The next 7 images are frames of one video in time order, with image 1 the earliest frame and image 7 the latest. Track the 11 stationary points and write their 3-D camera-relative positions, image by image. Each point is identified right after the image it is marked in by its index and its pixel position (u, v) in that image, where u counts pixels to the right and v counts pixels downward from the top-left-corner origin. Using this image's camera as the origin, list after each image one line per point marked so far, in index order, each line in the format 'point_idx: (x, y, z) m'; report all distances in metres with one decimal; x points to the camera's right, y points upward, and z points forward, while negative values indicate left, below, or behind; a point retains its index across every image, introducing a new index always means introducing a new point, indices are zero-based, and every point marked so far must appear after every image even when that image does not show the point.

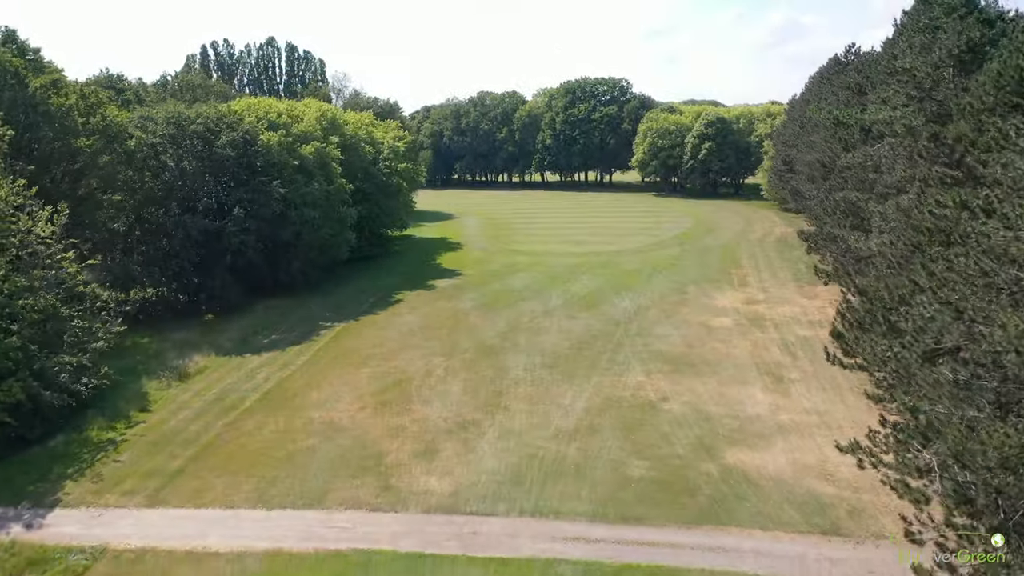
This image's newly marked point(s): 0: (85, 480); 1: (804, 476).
0: (-9.9, -4.4, +18.8) m
1: (+6.5, -4.1, +17.8) m
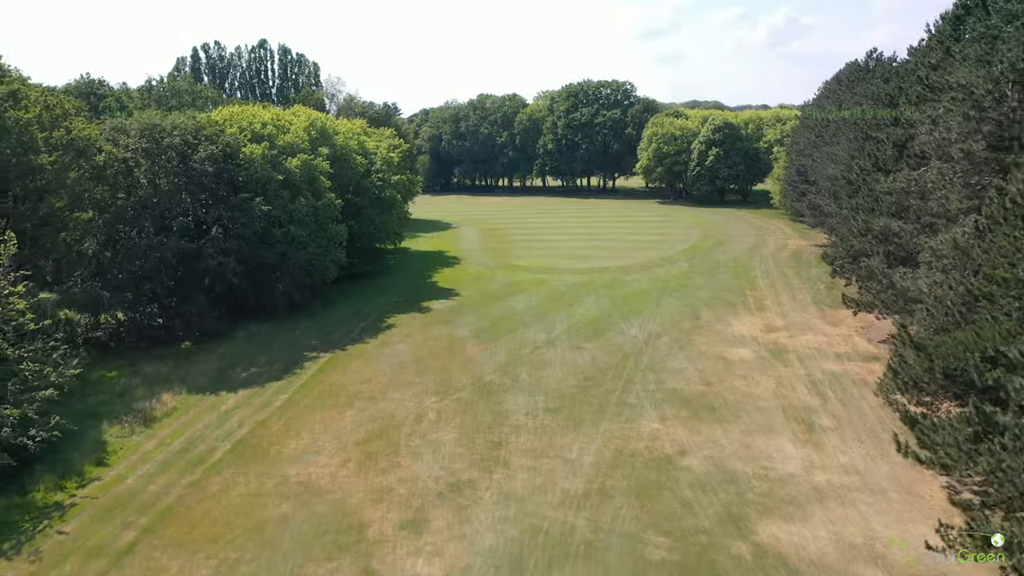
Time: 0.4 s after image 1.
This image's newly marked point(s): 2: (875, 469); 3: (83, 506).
0: (-9.9, -5.5, +16.3) m
1: (+6.5, -5.2, +15.3) m
2: (+8.7, -4.3, +19.3) m
3: (-9.8, -5.0, +18.5) m
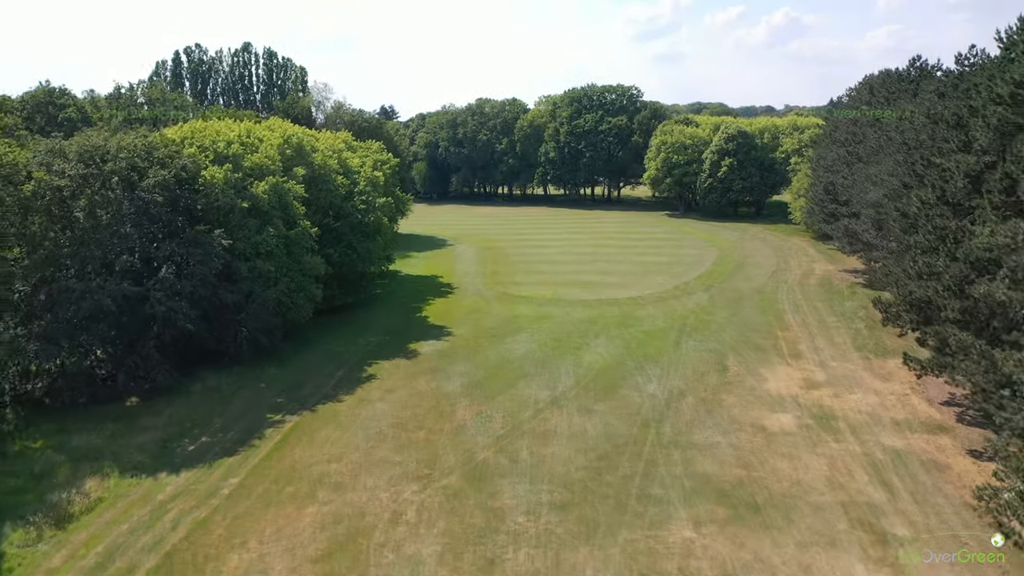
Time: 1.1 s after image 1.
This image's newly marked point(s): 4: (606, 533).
0: (-10.0, -7.1, +12.0) m
1: (+6.4, -6.8, +11.0) m
2: (+8.6, -6.0, +14.9) m
3: (-9.9, -6.6, +14.2) m
4: (+2.1, -5.4, +17.9) m
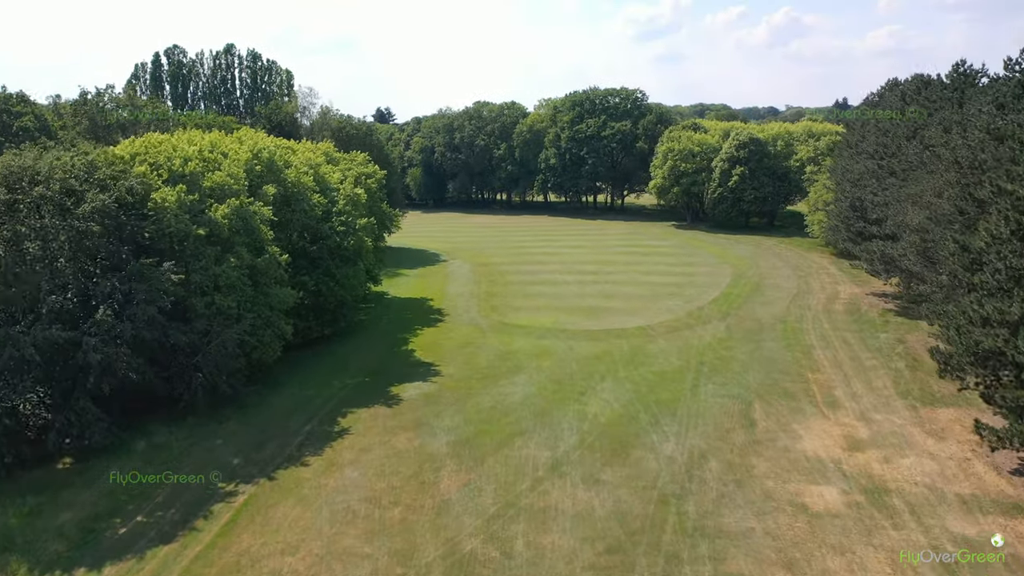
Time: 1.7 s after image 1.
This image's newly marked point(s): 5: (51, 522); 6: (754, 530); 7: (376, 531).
0: (-10.2, -8.3, +8.2) m
1: (+6.2, -8.1, +7.2) m
2: (+8.4, -7.2, +11.2) m
3: (-10.1, -7.9, +10.4) m
4: (+1.9, -6.7, +14.1) m
5: (-11.3, -5.7, +19.8) m
6: (+5.6, -5.6, +18.8) m
7: (-3.2, -5.7, +19.2) m
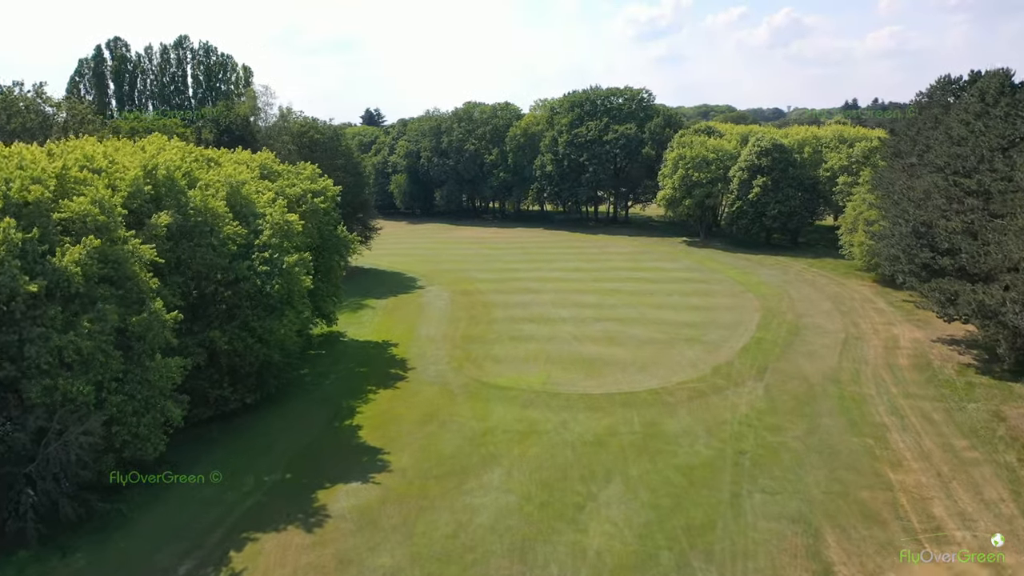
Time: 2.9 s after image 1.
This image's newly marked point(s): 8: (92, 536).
0: (-10.9, -10.1, +0.4) m
1: (+5.5, -9.8, -0.6) m
2: (+7.7, -9.0, +3.4) m
3: (-10.8, -9.7, +2.6) m
4: (+1.2, -8.5, +6.3) m
5: (-12.1, -7.5, +12.0) m
6: (+4.9, -7.3, +11.0) m
7: (-4.0, -7.5, +11.4) m
8: (-9.8, -5.8, +18.9) m
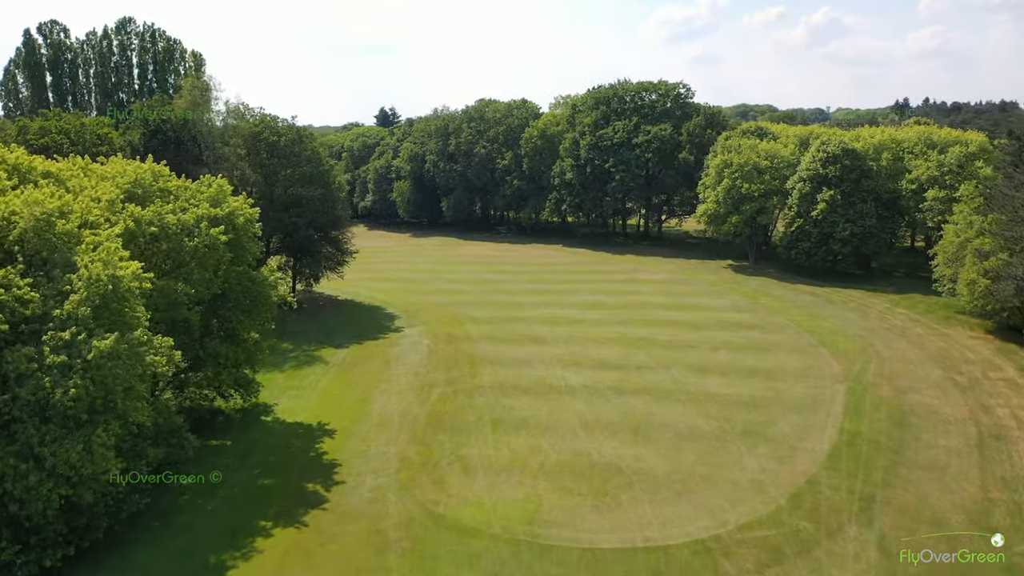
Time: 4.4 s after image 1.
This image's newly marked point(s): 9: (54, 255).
0: (-12.8, -12.0, -9.2) m
1: (+3.5, -11.9, -10.8) m
2: (+5.9, -11.0, -6.9) m
3: (-12.7, -11.5, -6.9) m
4: (-0.5, -10.4, -3.7) m
5: (-13.5, -9.4, +2.5) m
6: (+3.4, -9.4, +0.8) m
7: (-5.4, -9.4, +1.5) m
8: (-11.0, -7.7, +9.2) m
9: (-9.5, +0.7, +17.2) m
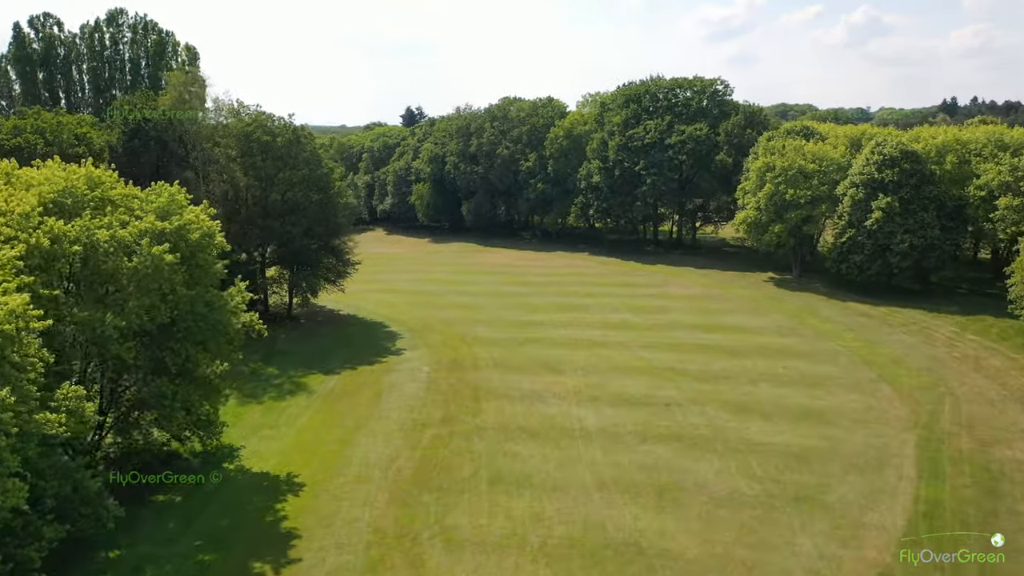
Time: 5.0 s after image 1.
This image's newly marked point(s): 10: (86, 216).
0: (-14.2, -12.6, -12.6) m
1: (+2.0, -12.6, -14.9) m
2: (+4.6, -11.8, -11.2) m
3: (-14.0, -12.2, -10.4) m
4: (-1.7, -11.2, -7.7) m
5: (-14.4, -10.0, -1.0) m
6: (+2.4, -10.1, -3.4) m
7: (-6.4, -10.1, -2.3) m
8: (-11.6, -8.3, +5.7) m
9: (-9.7, +0.1, +13.5) m
10: (-9.5, +1.8, +18.8) m
